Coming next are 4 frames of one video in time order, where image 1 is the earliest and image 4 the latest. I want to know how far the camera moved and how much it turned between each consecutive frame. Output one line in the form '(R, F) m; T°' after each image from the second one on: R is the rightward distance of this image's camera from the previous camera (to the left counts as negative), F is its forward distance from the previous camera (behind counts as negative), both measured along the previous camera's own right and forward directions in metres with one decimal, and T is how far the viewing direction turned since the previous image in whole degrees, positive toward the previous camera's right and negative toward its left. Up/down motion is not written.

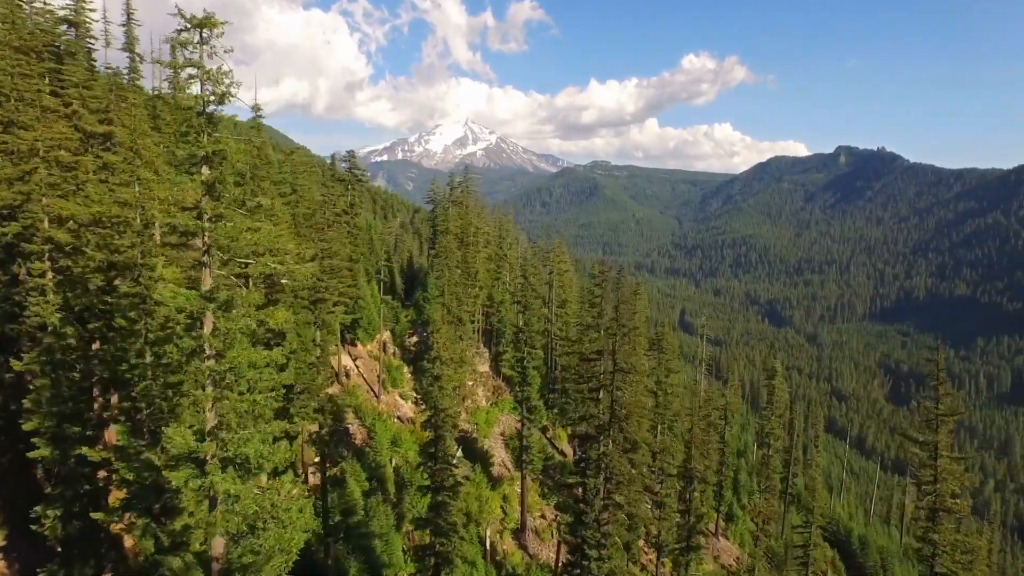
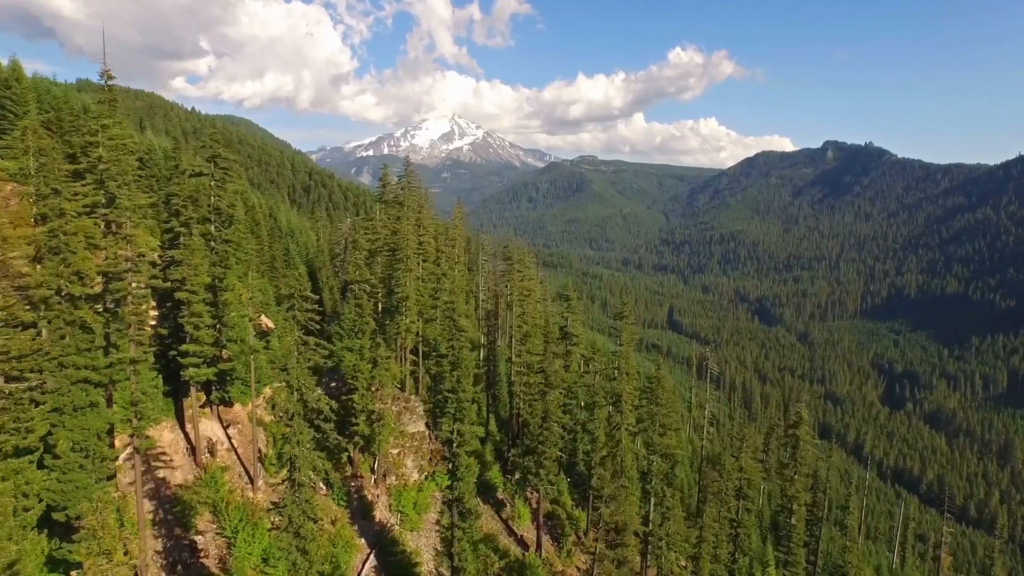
(+2.7, +14.8) m; +1°
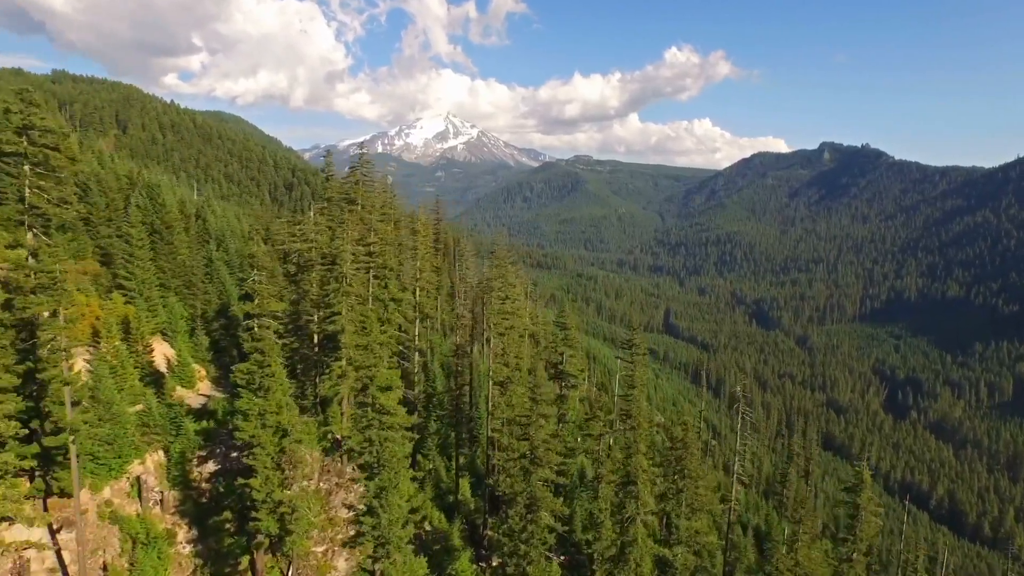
(+0.8, +11.8) m; 0°
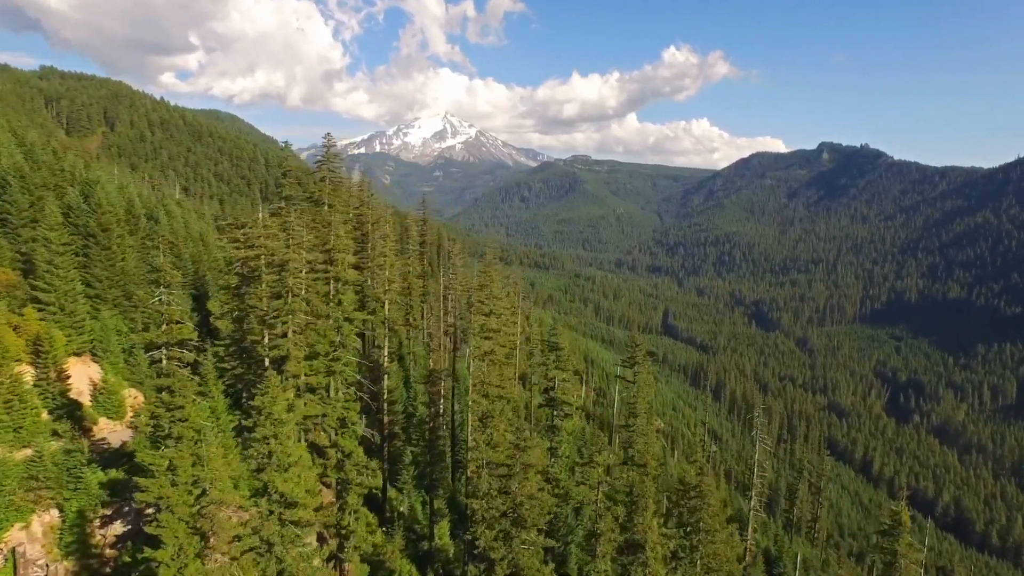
(+0.6, +5.5) m; 0°
